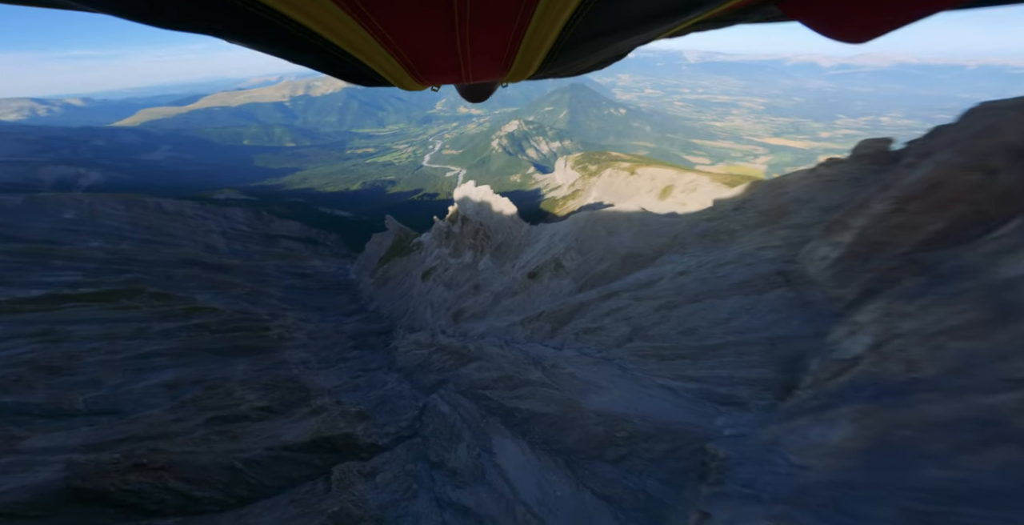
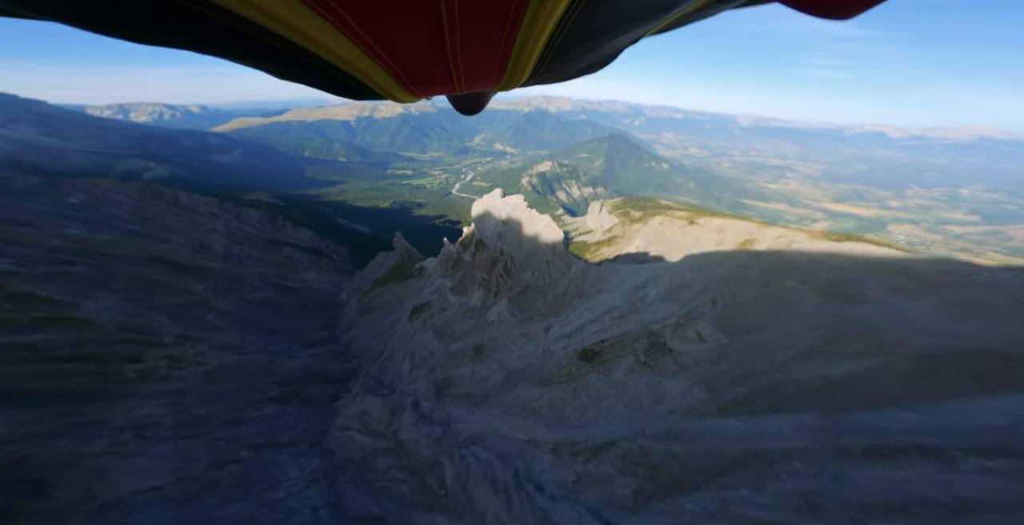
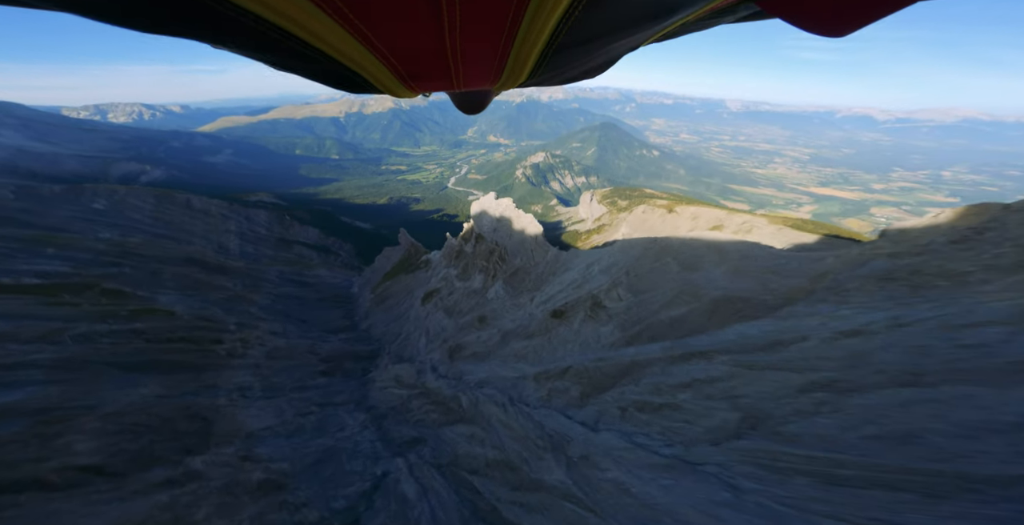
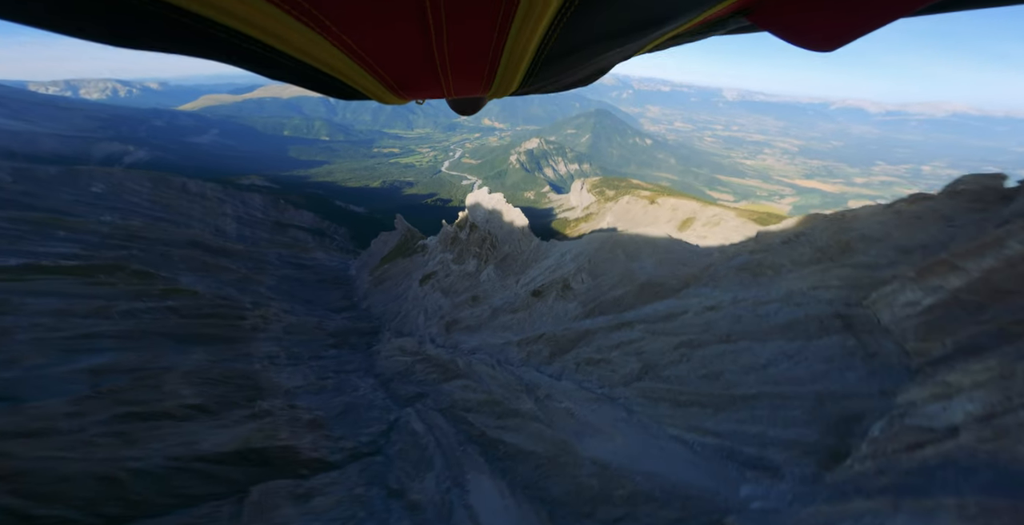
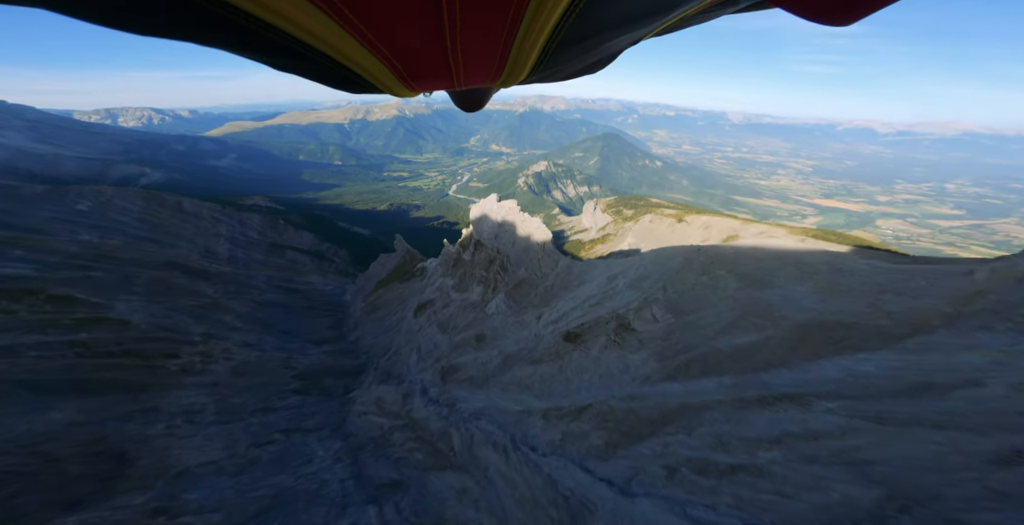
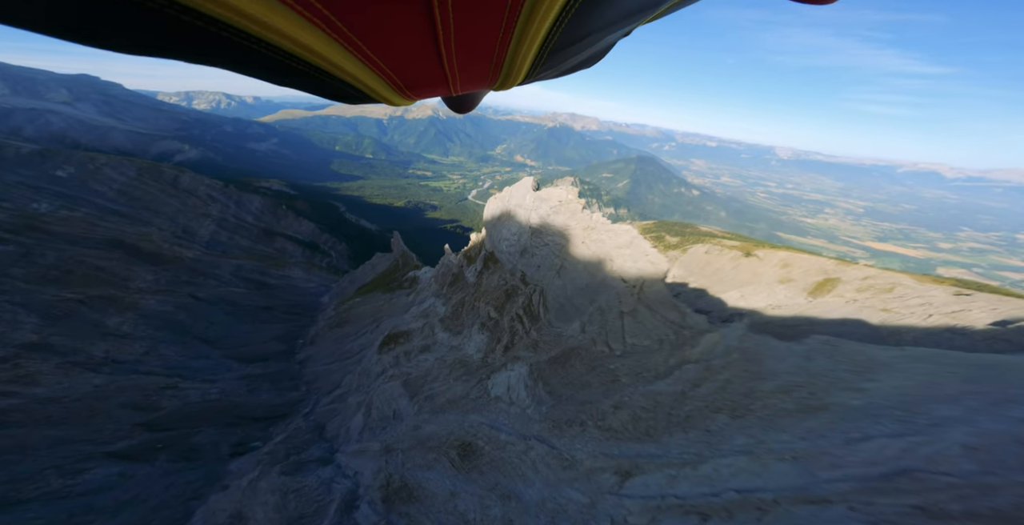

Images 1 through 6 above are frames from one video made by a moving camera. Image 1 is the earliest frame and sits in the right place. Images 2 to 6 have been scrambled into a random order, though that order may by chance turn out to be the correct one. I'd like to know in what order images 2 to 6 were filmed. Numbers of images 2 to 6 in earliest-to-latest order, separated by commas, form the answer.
4, 3, 5, 2, 6
